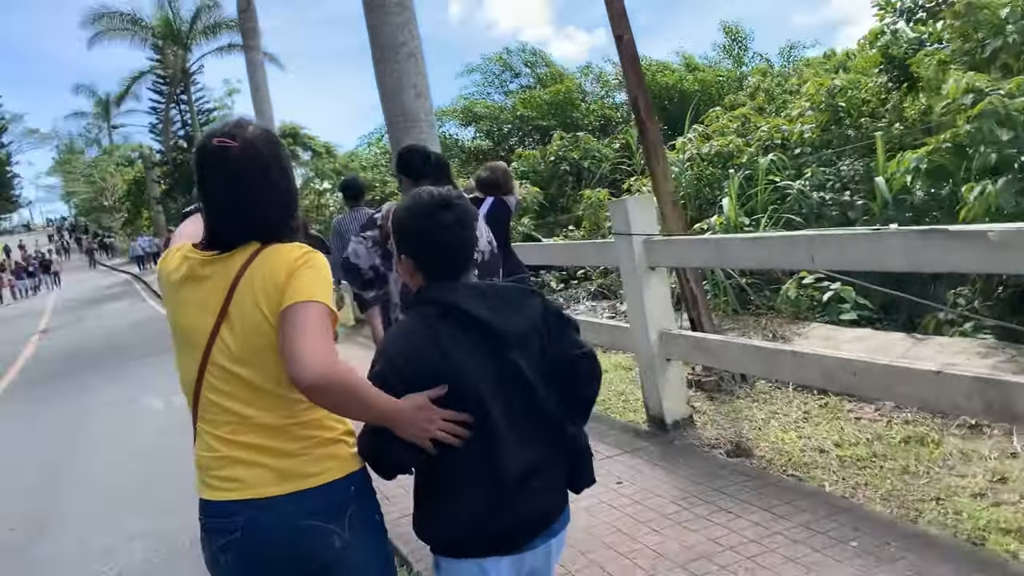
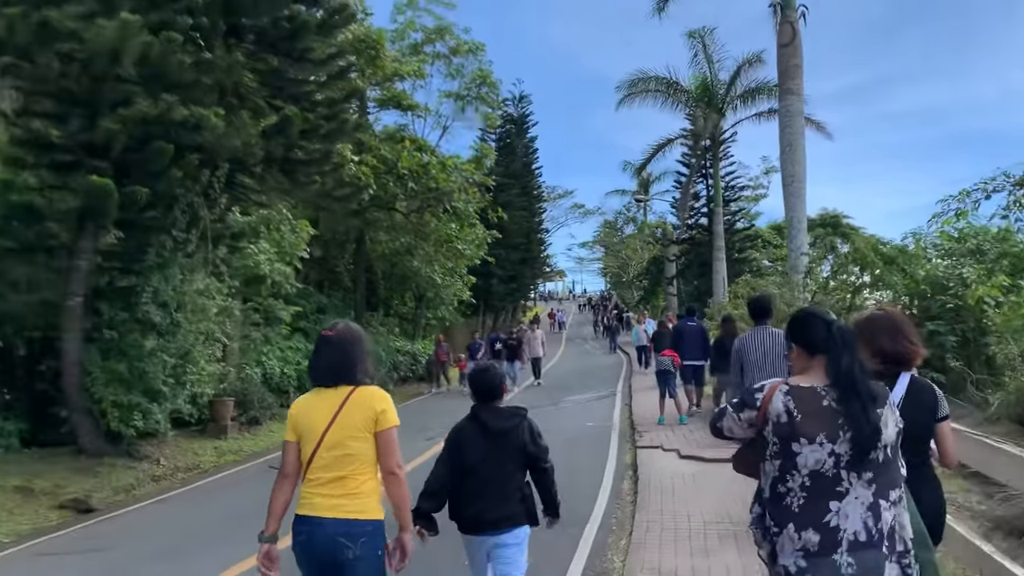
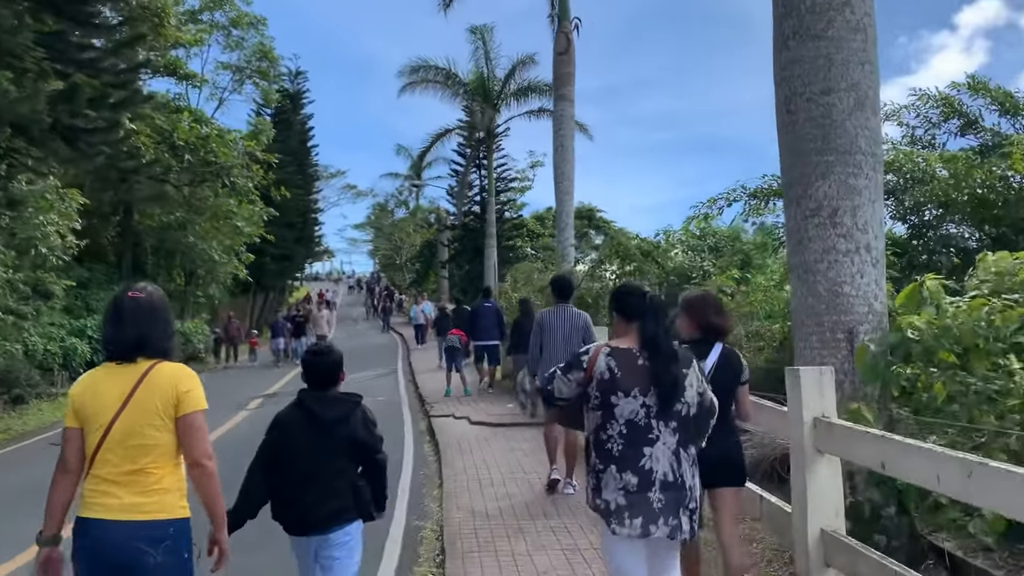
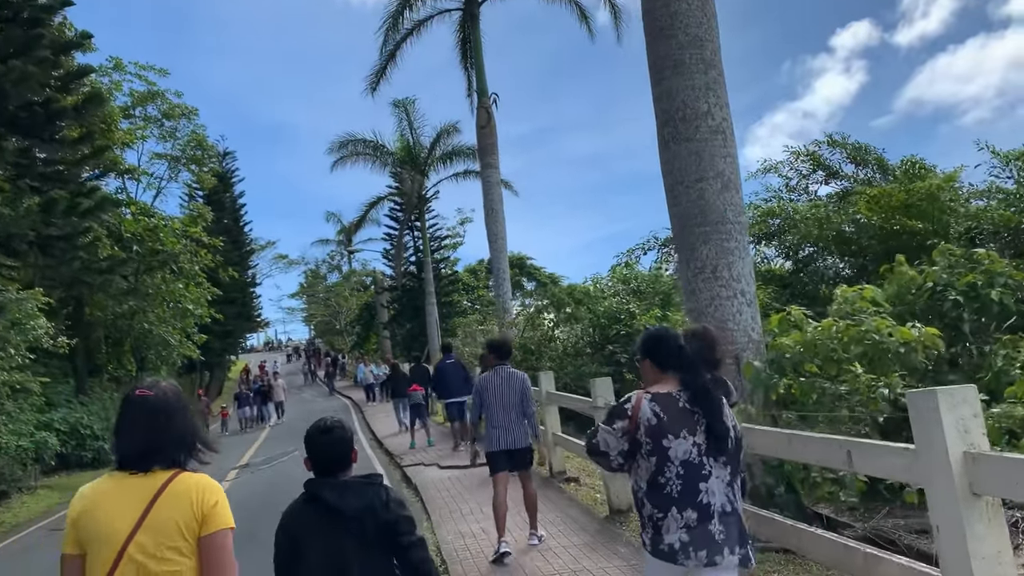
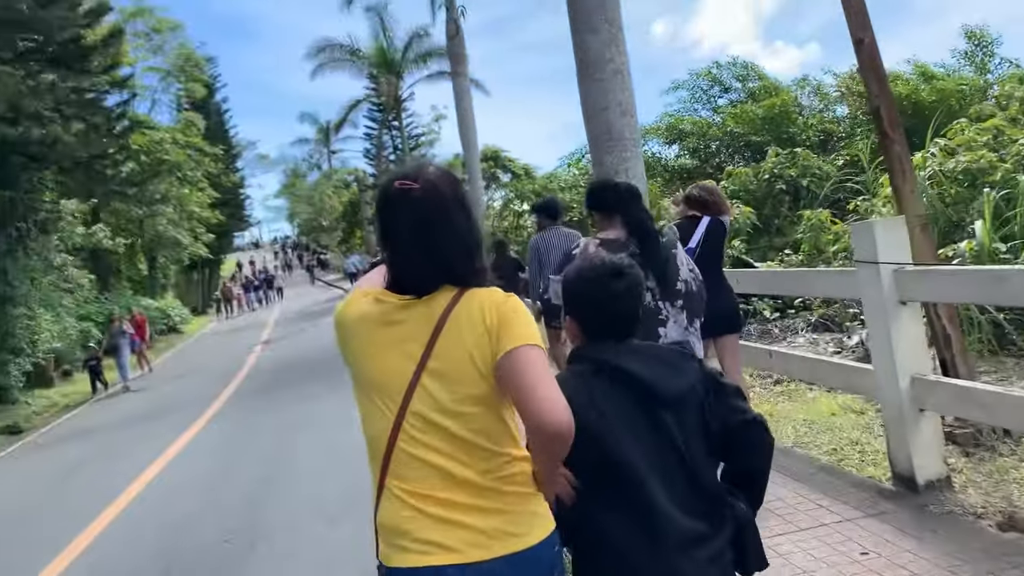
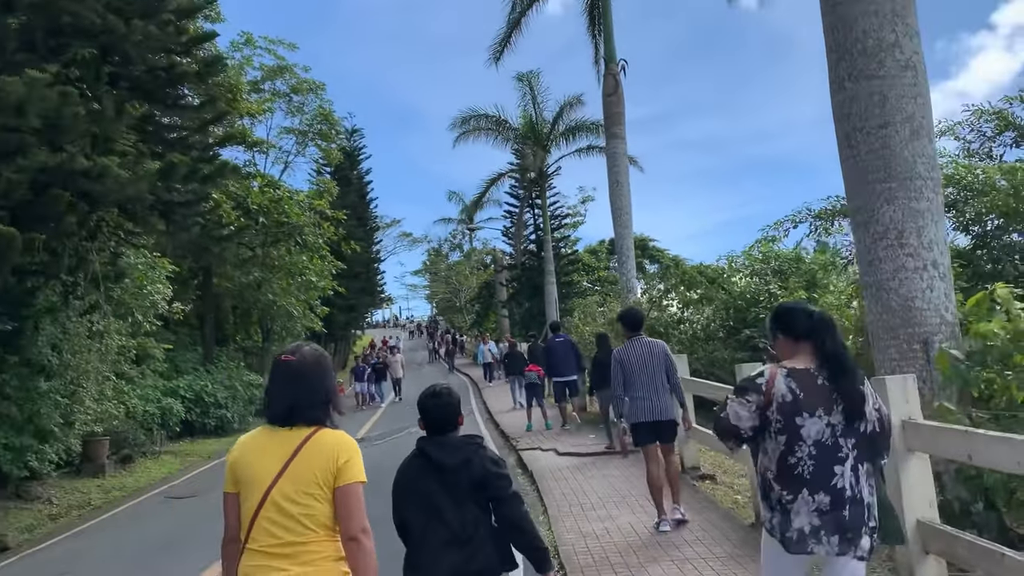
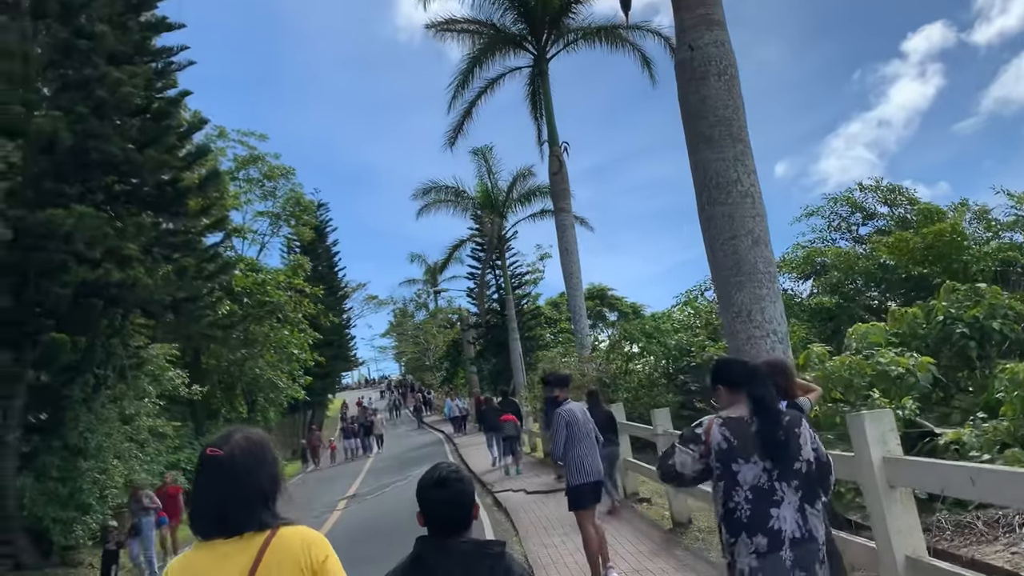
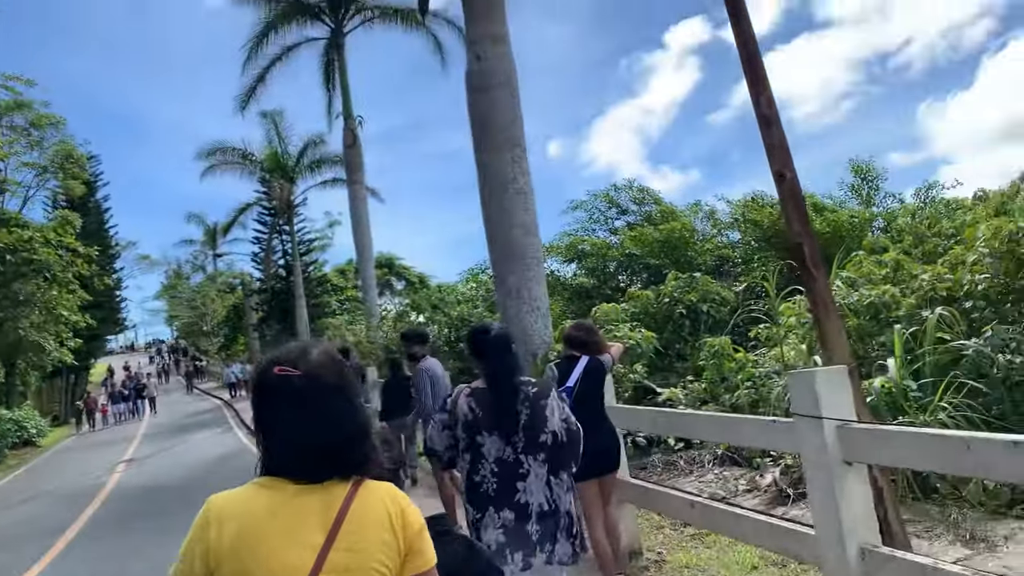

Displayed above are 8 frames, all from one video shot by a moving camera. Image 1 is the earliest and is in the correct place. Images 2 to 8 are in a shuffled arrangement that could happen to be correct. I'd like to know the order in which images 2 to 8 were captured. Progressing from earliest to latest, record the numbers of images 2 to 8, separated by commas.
5, 8, 7, 4, 6, 3, 2
